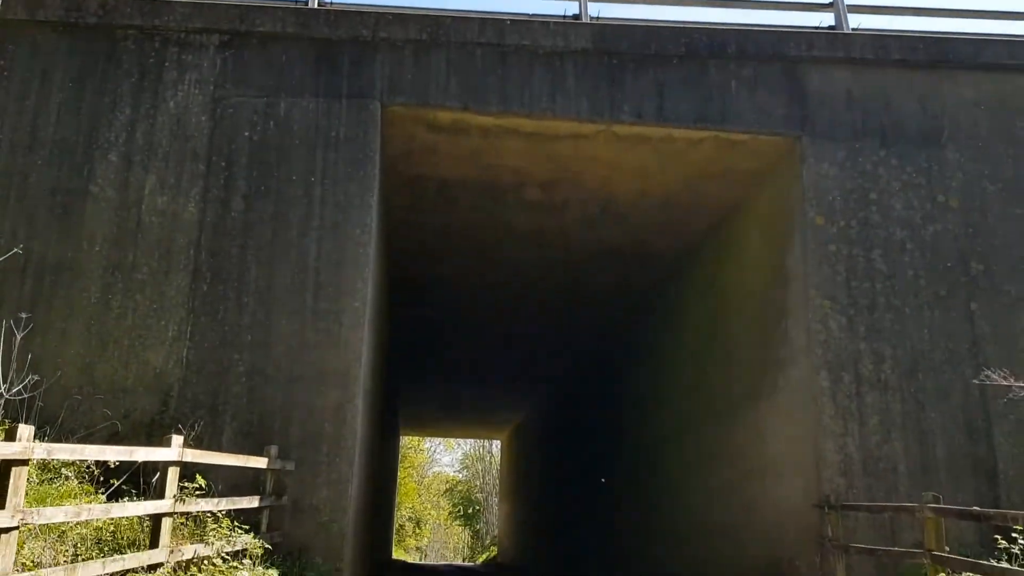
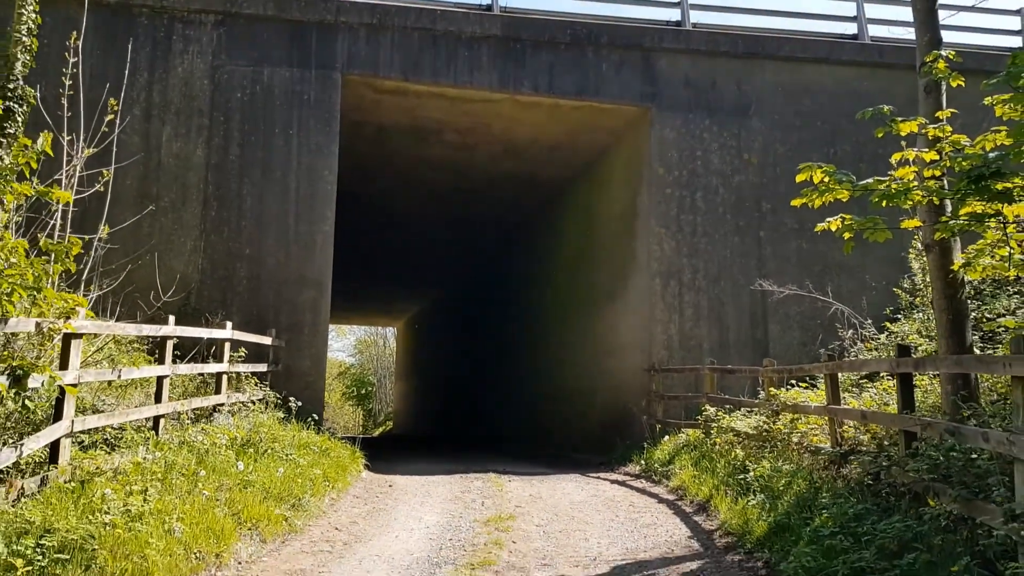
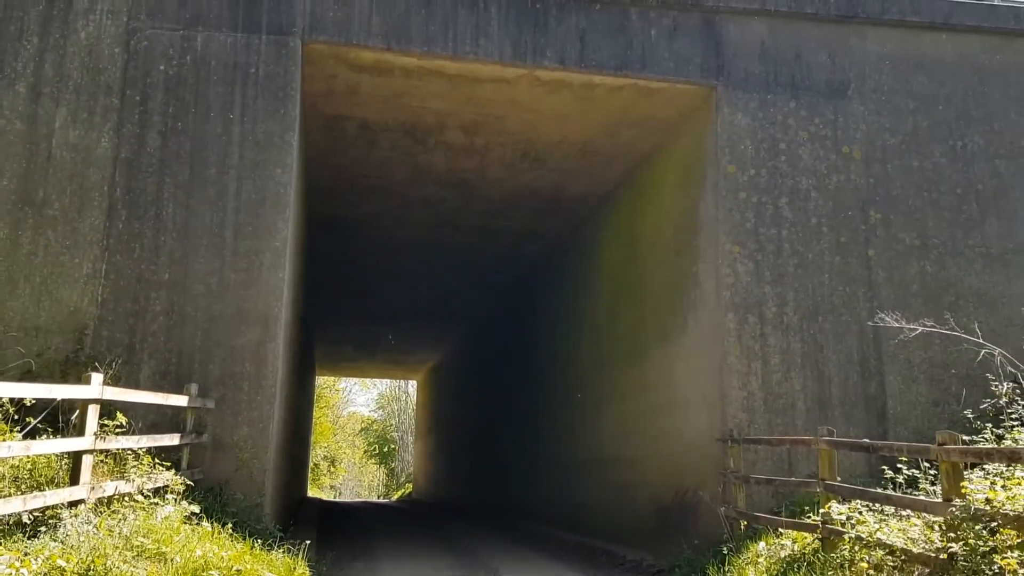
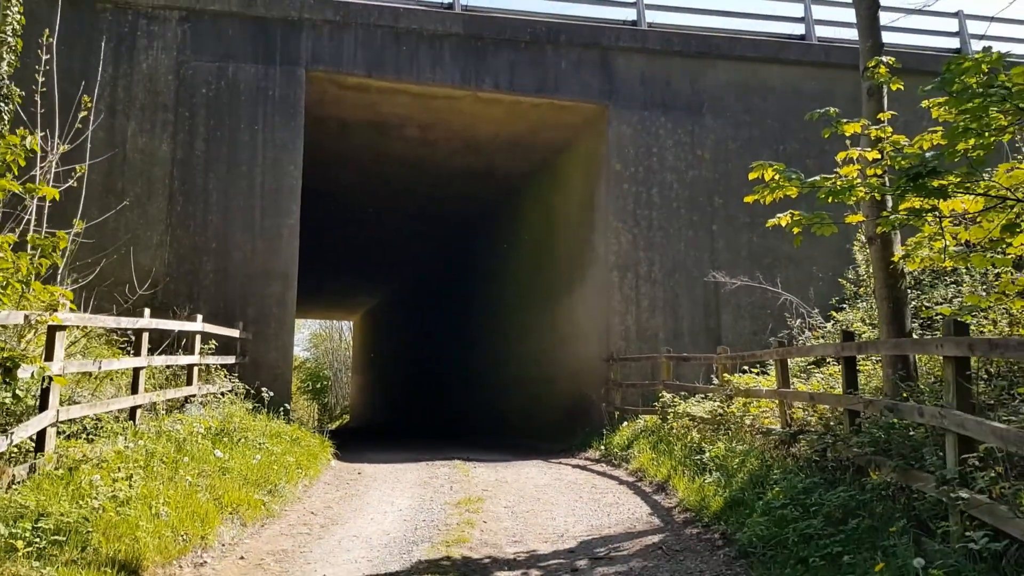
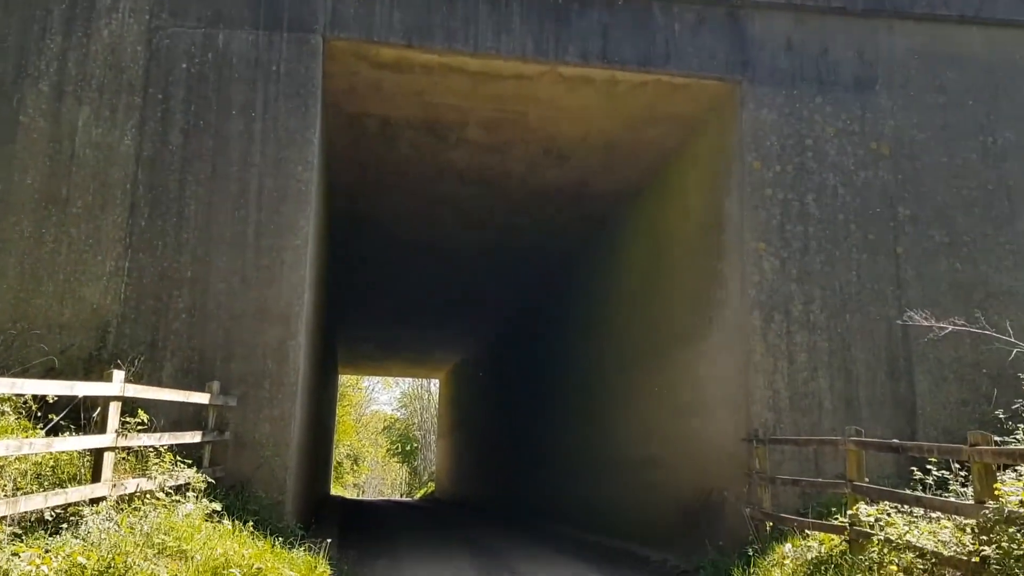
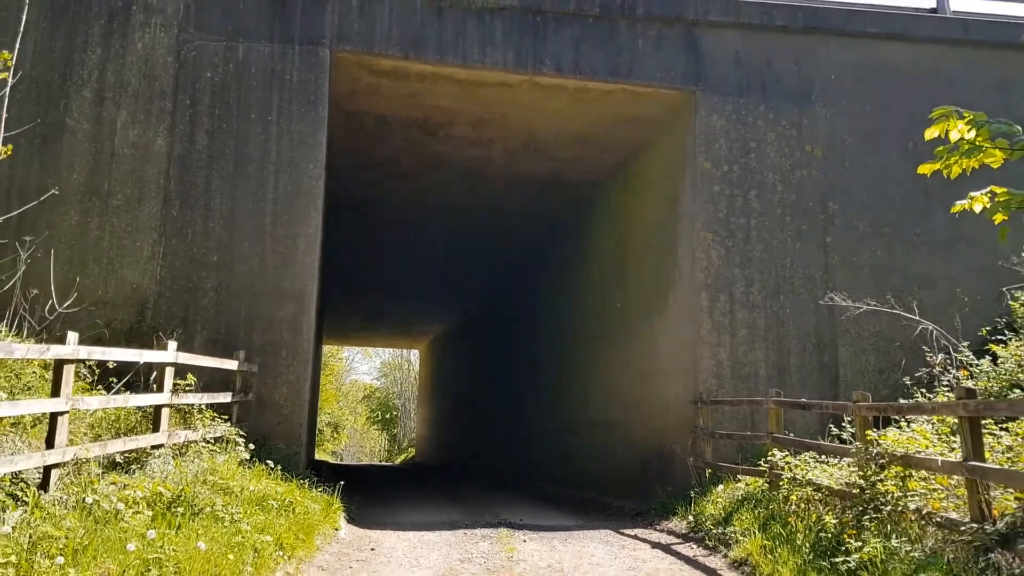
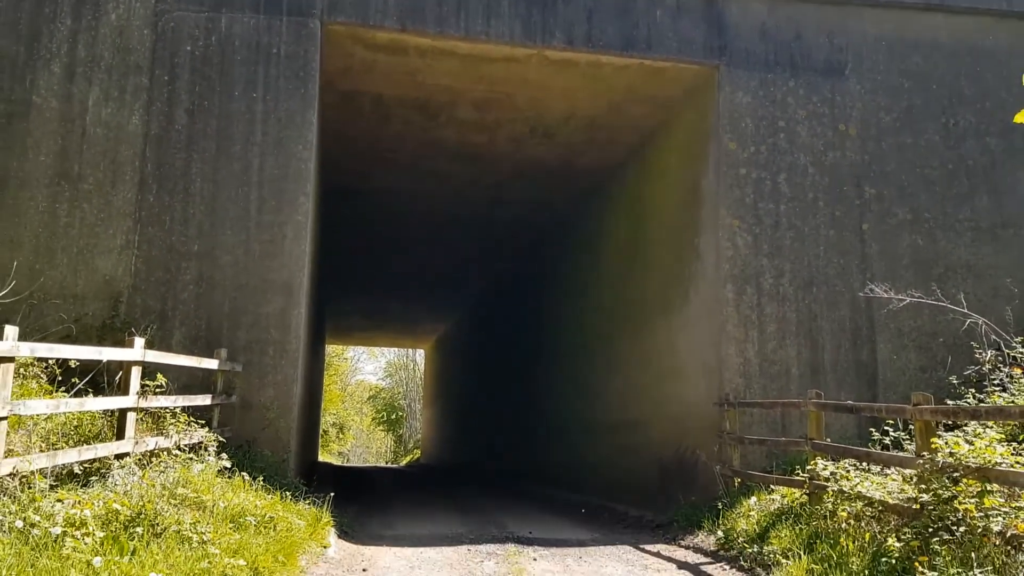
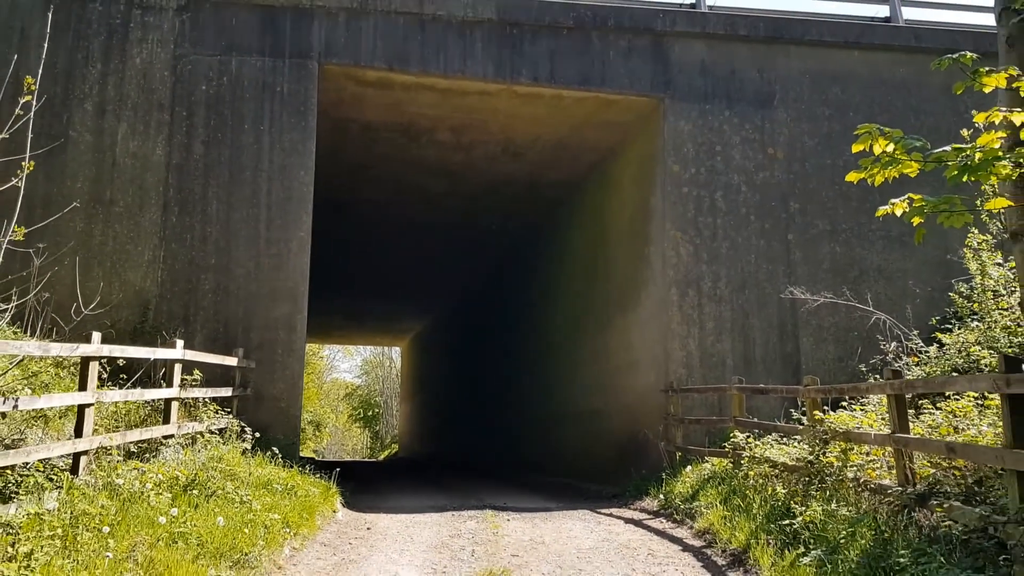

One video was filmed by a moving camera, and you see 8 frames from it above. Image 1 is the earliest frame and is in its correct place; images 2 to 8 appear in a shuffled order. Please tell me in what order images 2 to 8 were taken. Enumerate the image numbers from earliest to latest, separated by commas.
5, 3, 7, 6, 8, 2, 4
